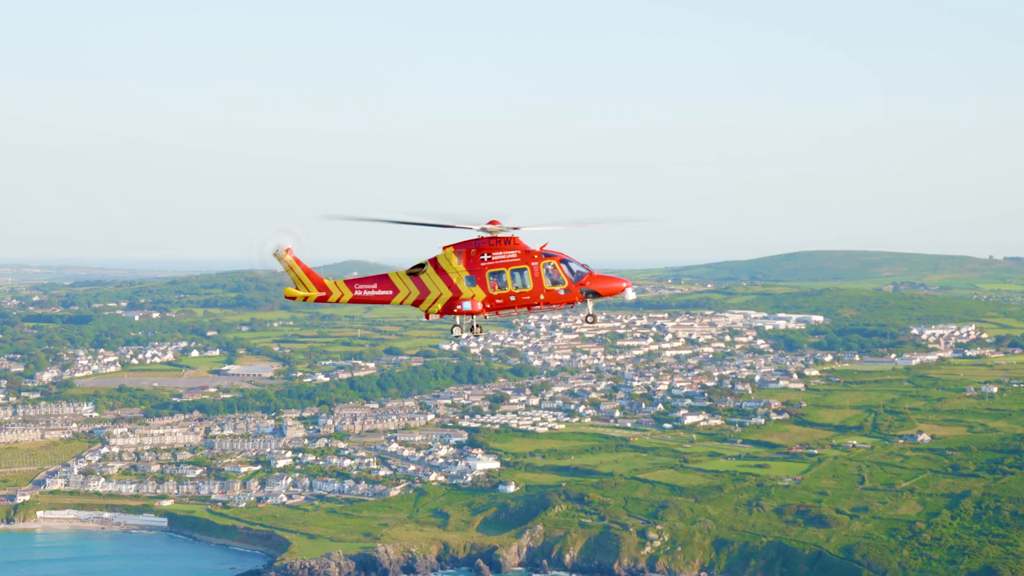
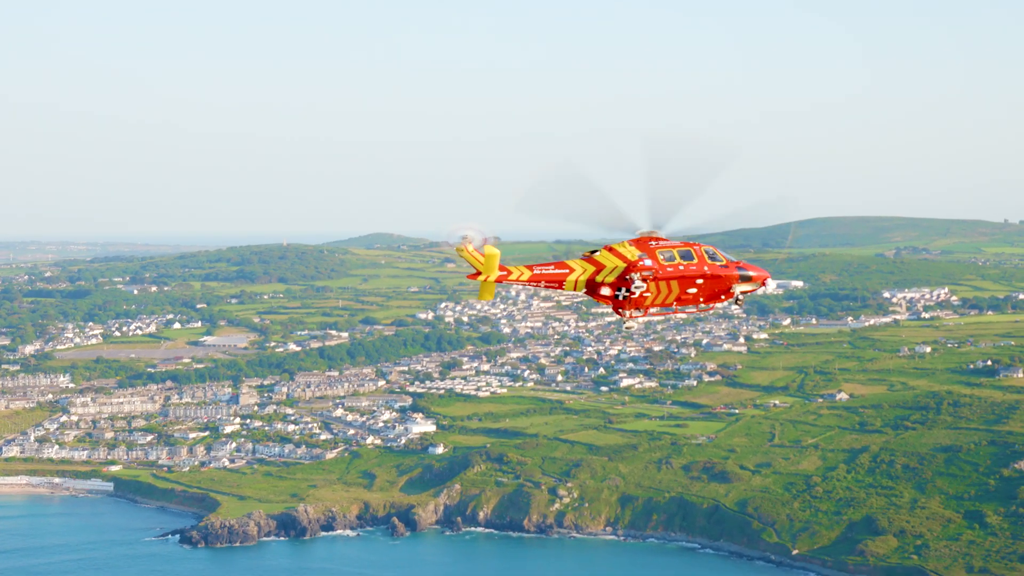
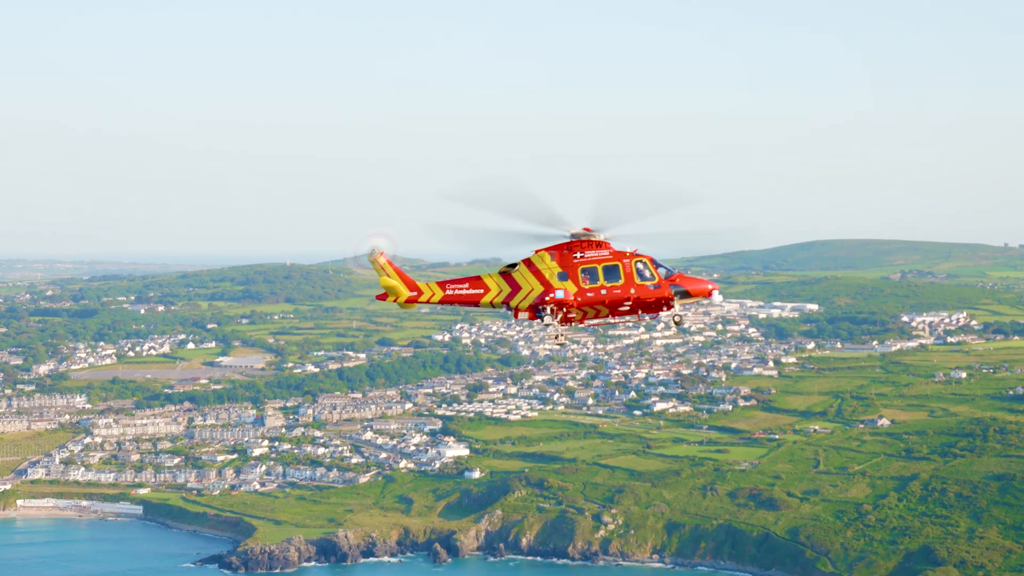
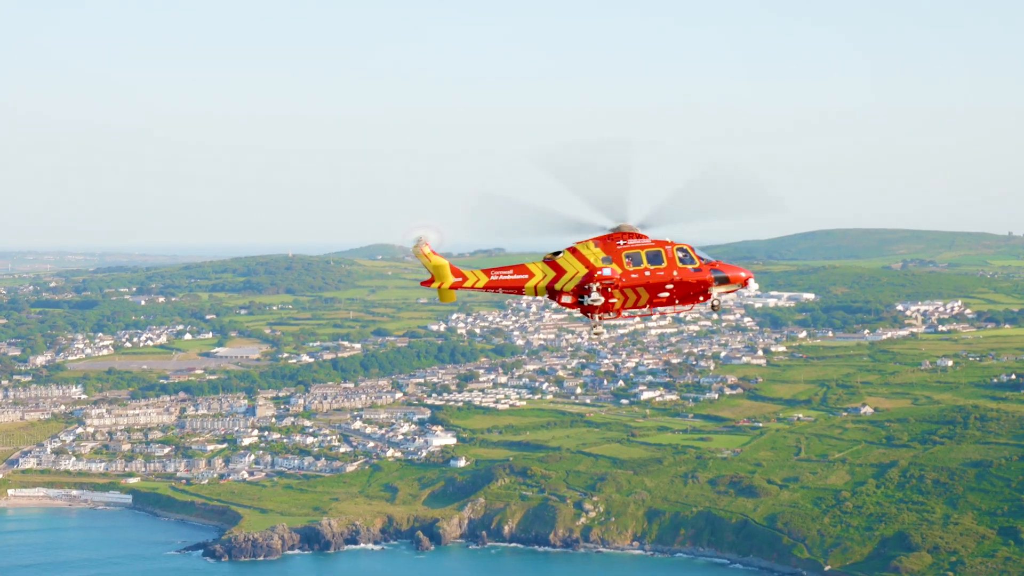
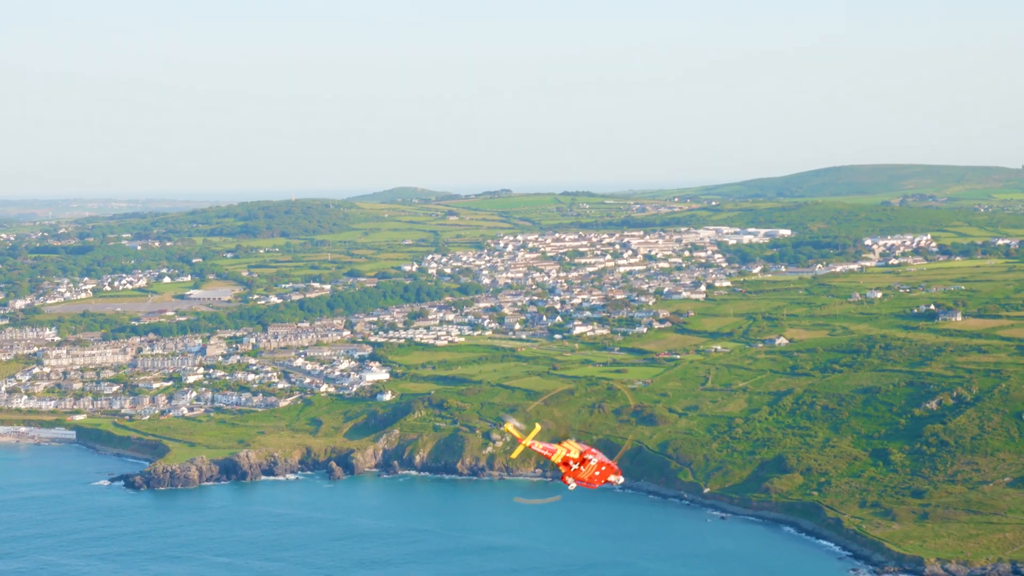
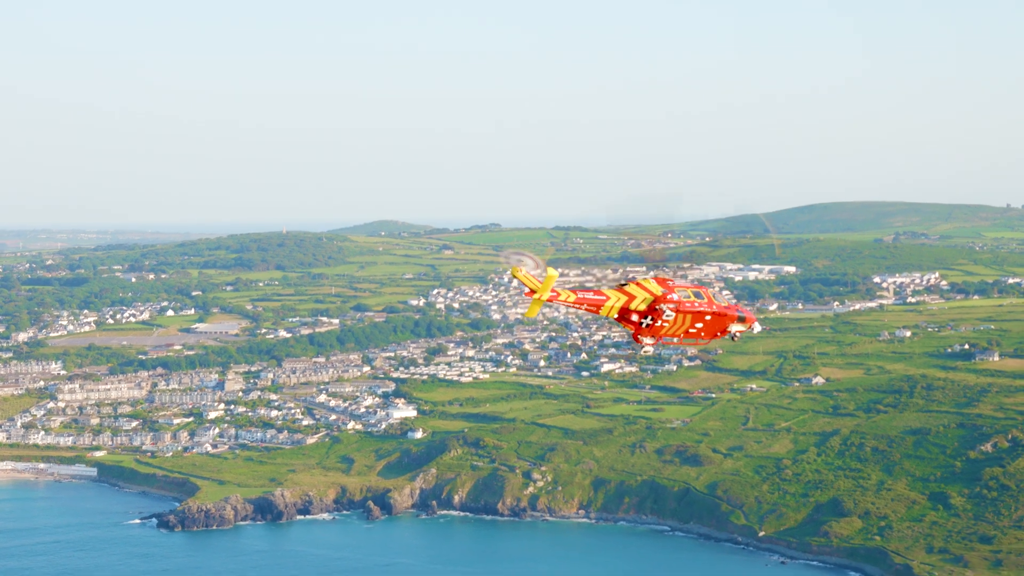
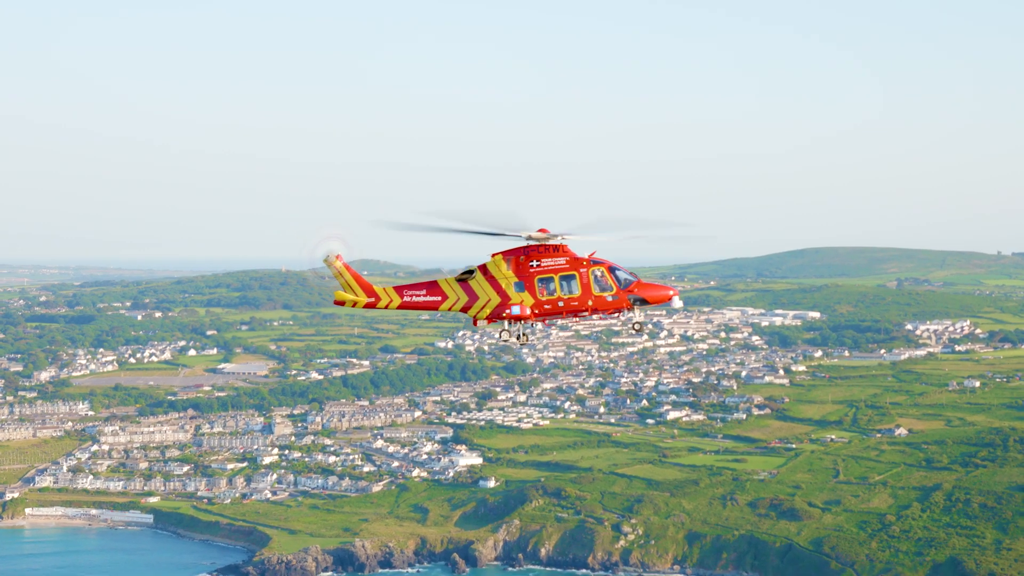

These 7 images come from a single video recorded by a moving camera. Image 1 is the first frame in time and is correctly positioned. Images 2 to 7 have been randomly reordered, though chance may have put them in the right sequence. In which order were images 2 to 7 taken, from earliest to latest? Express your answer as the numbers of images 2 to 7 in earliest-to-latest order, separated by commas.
7, 3, 4, 2, 6, 5
